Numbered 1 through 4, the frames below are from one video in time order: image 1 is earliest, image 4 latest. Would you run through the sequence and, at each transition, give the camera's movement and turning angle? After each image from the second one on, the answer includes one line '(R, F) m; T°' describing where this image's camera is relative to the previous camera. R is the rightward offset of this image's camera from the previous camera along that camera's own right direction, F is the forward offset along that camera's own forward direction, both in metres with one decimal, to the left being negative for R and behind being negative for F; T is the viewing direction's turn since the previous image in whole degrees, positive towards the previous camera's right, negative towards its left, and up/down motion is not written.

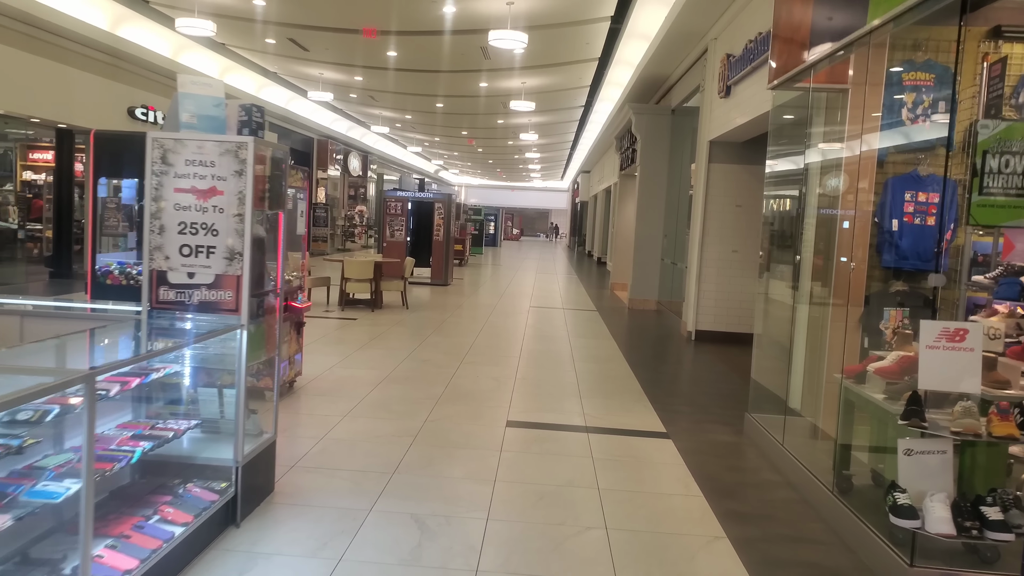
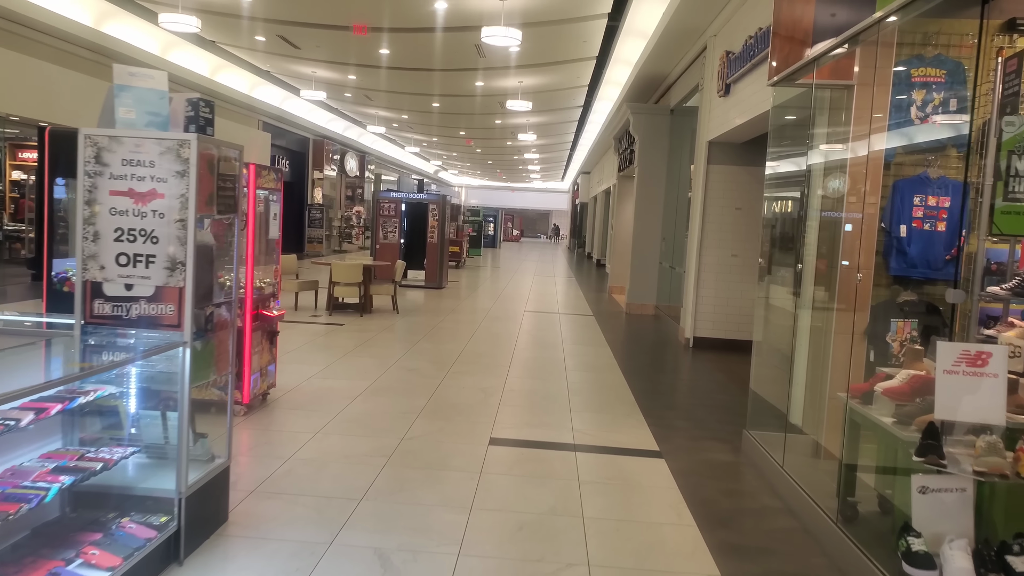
(+0.1, +0.3) m; 0°
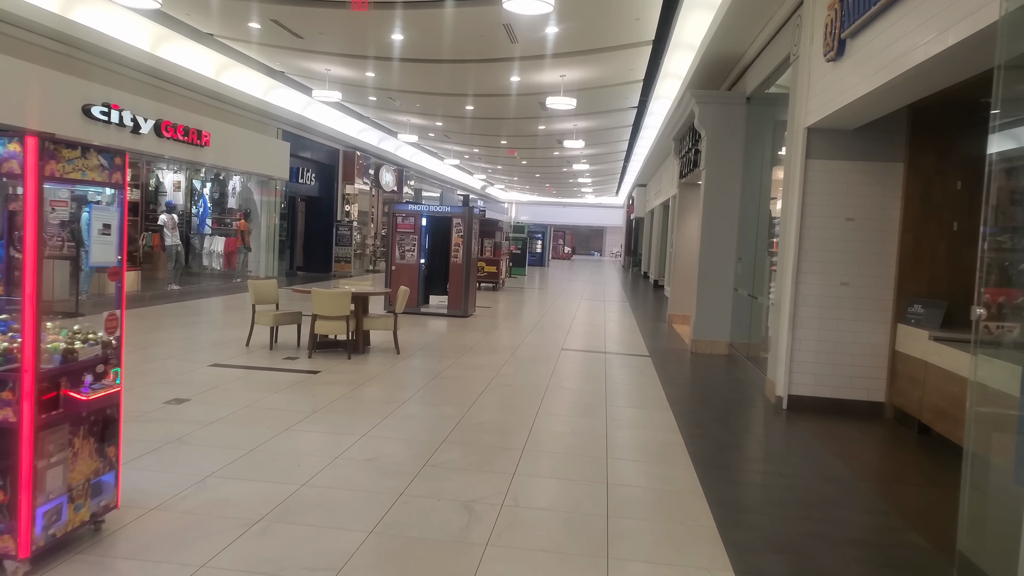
(+0.2, +1.9) m; -4°
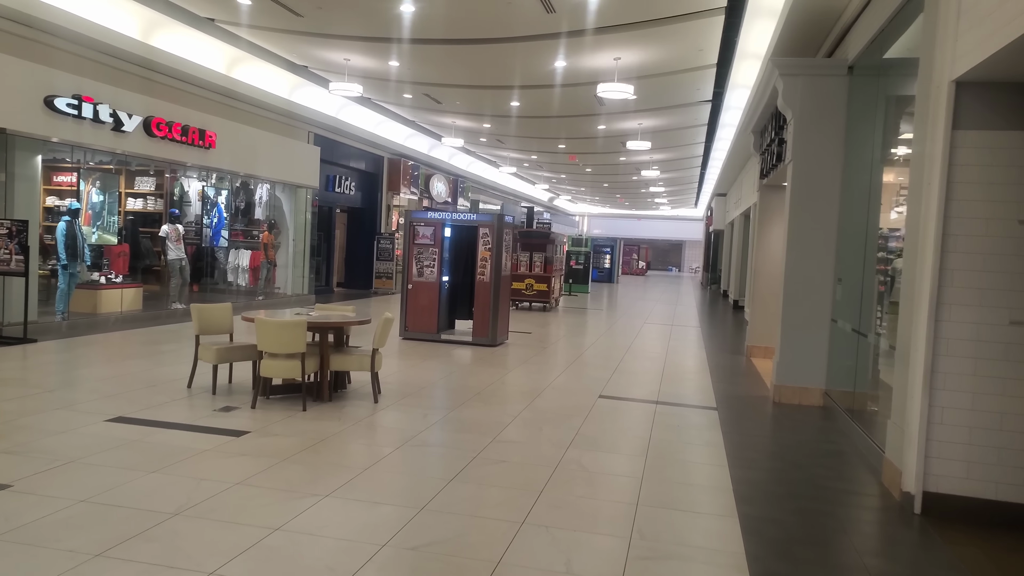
(+0.5, +1.8) m; -6°
